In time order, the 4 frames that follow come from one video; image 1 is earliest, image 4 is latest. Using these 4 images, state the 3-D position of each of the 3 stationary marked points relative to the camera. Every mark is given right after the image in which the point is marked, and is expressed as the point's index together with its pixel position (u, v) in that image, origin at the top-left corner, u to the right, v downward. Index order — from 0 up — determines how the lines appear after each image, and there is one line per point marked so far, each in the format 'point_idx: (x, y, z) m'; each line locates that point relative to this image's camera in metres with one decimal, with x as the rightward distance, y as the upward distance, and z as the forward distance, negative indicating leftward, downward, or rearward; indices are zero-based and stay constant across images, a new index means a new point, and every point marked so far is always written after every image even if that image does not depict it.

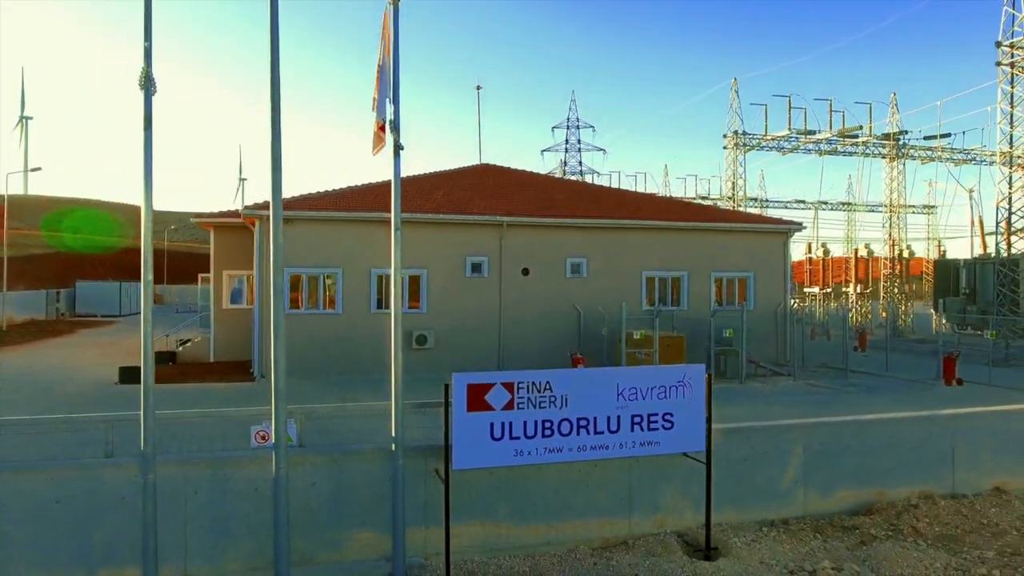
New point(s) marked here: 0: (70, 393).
0: (-7.2, -1.7, +12.1) m
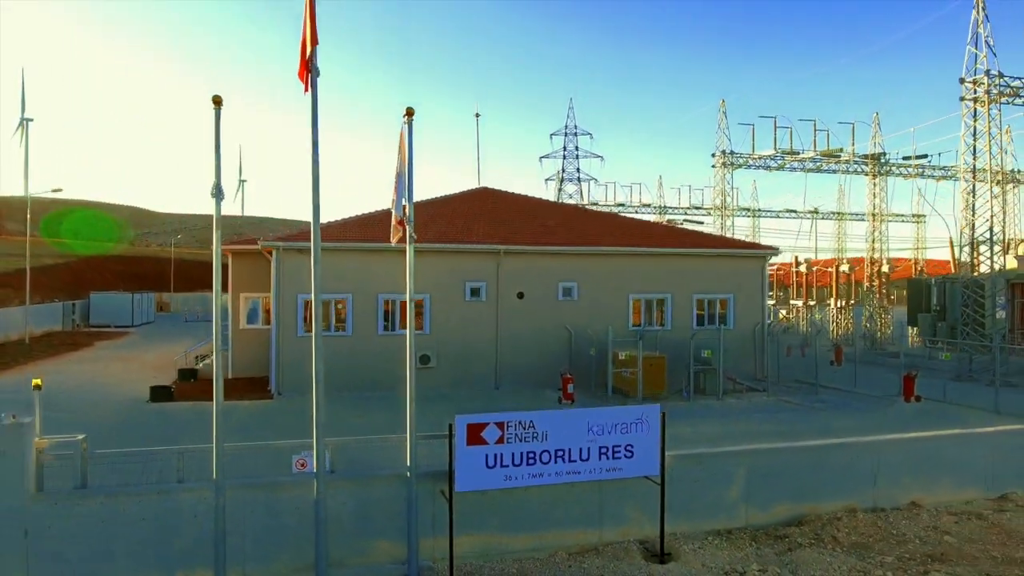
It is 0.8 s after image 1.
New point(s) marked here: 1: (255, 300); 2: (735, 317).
0: (-7.3, -2.2, +13.3) m
1: (-5.9, -0.3, +16.9) m
2: (+5.2, -0.7, +17.3) m
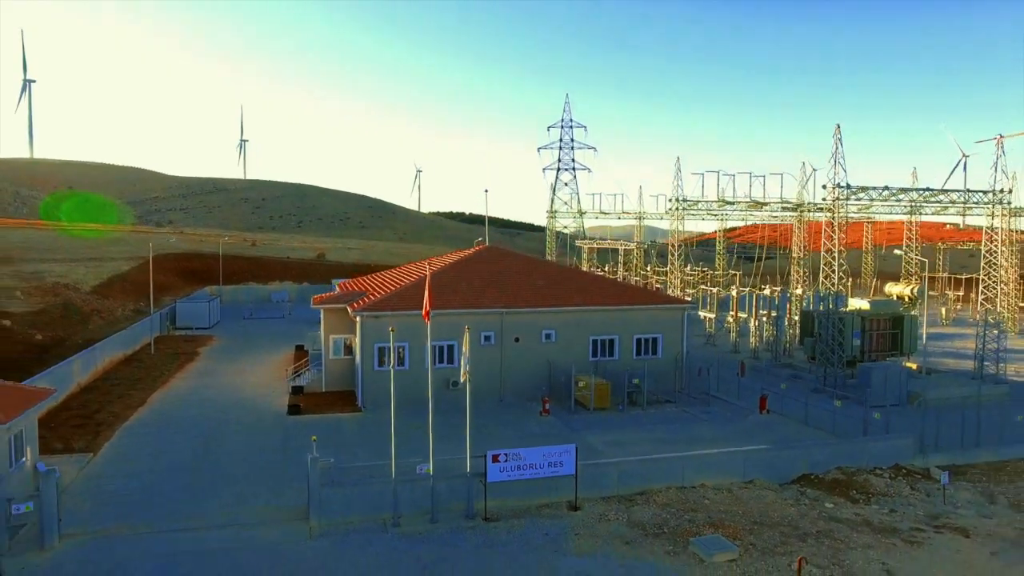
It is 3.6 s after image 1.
0: (-7.3, -3.9, +21.6) m
1: (-5.9, -1.7, +25.1) m
2: (+5.2, -2.1, +25.6) m
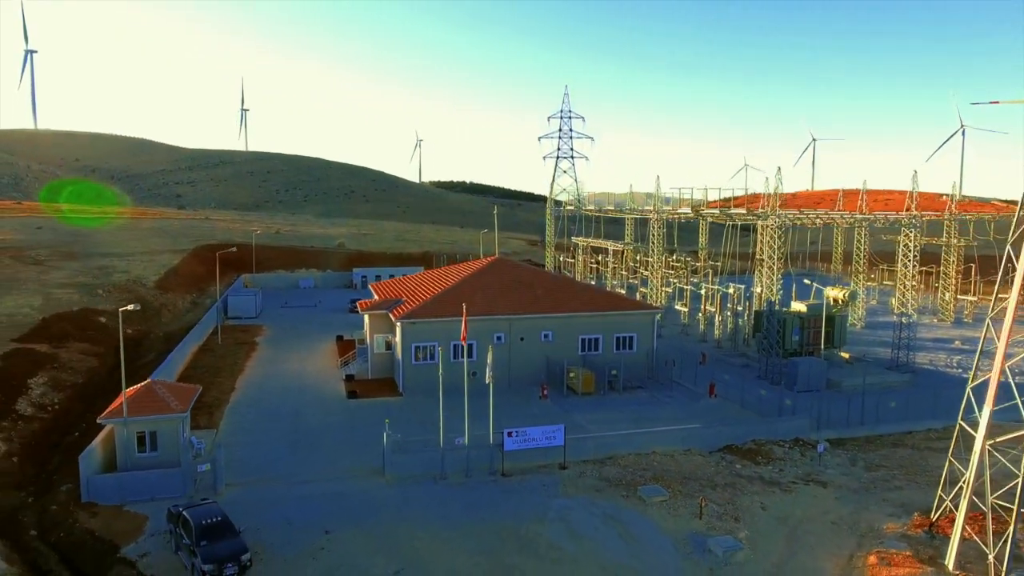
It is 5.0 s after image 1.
0: (-7.0, -4.4, +28.4) m
1: (-5.6, -2.1, +31.8) m
2: (+5.4, -2.5, +32.2) m
